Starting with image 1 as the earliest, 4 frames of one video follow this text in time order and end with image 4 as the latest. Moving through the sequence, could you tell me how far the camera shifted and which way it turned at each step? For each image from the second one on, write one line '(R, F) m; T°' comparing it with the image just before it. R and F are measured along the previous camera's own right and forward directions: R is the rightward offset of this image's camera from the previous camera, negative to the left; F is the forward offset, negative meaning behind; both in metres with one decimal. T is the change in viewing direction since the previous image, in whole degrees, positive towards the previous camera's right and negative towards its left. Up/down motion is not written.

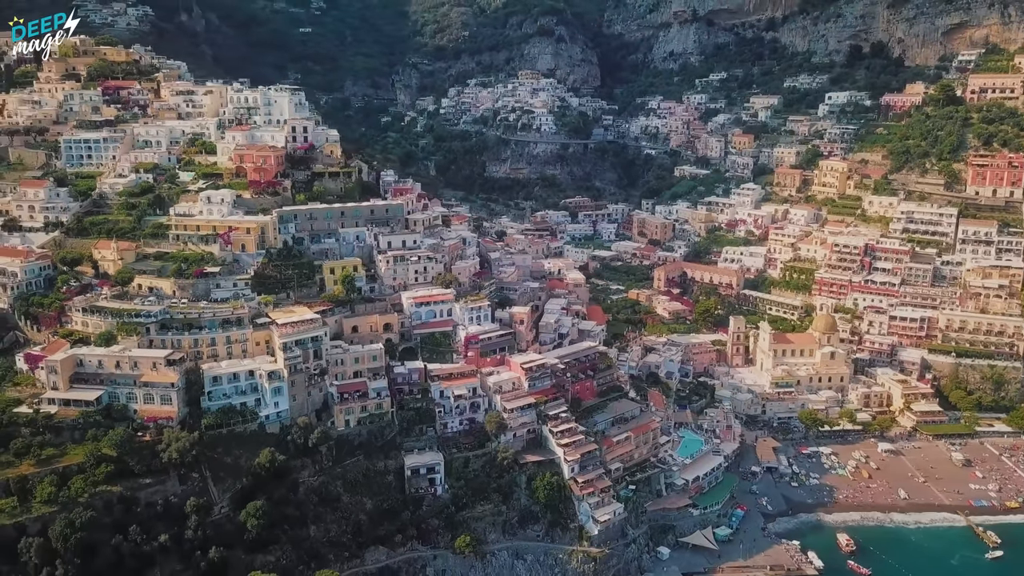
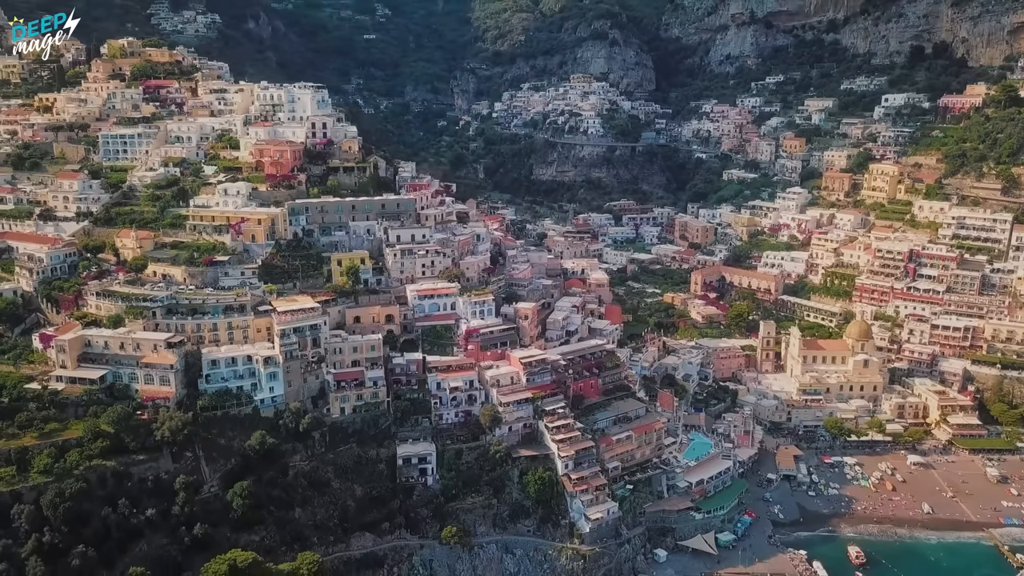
(+3.3, +0.2) m; -5°
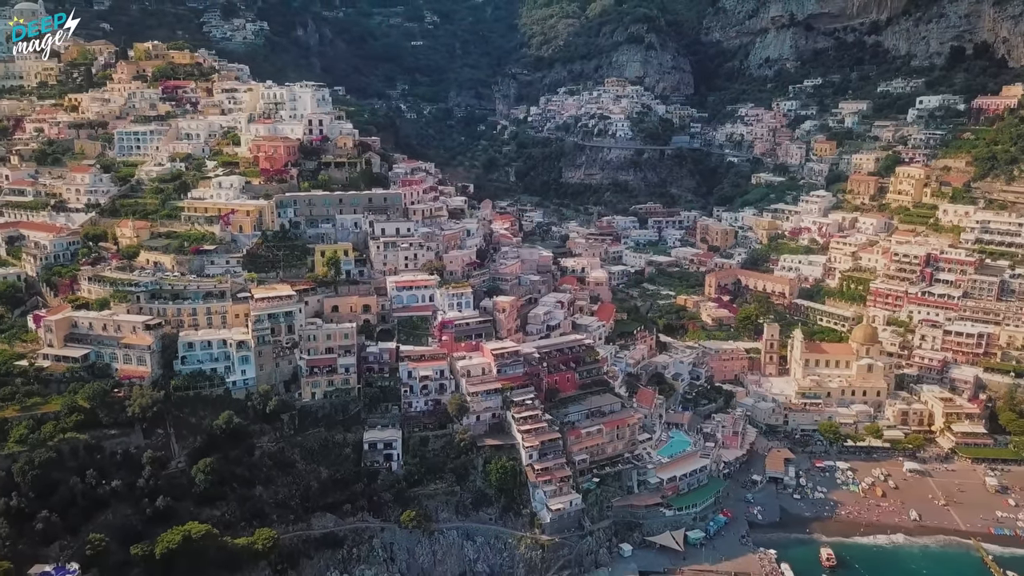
(+4.2, -0.4) m; -4°
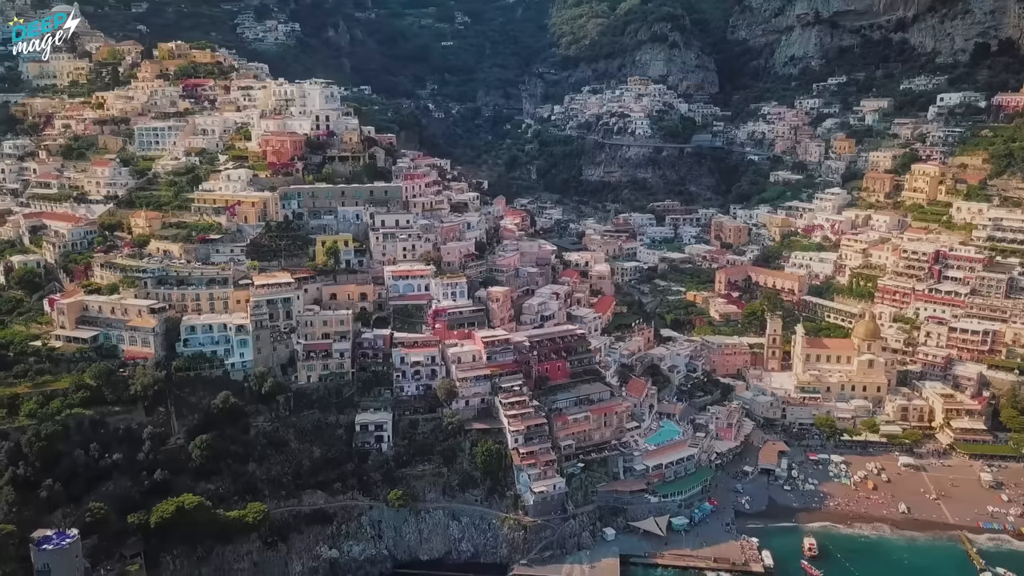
(+2.3, -1.1) m; -3°
